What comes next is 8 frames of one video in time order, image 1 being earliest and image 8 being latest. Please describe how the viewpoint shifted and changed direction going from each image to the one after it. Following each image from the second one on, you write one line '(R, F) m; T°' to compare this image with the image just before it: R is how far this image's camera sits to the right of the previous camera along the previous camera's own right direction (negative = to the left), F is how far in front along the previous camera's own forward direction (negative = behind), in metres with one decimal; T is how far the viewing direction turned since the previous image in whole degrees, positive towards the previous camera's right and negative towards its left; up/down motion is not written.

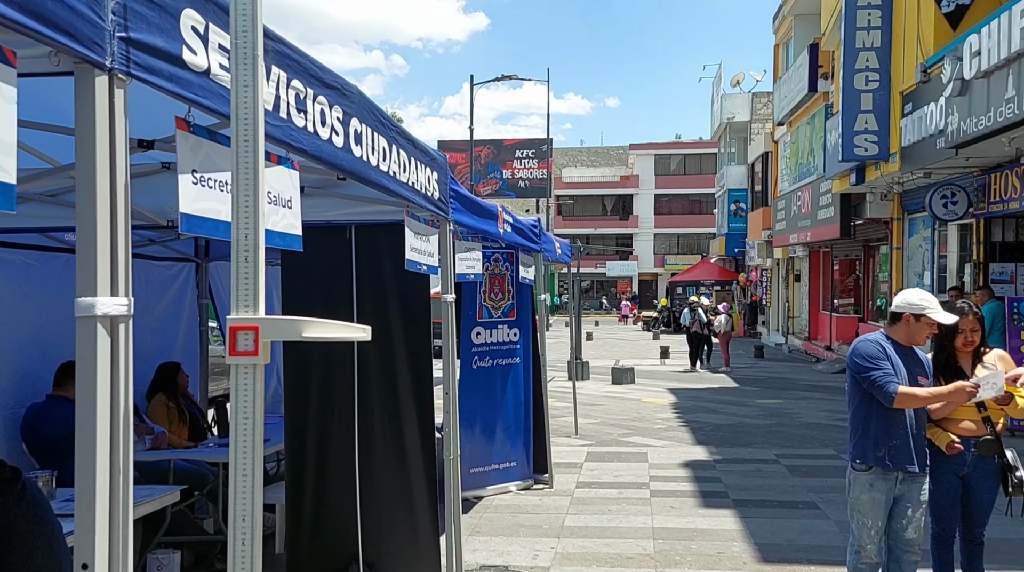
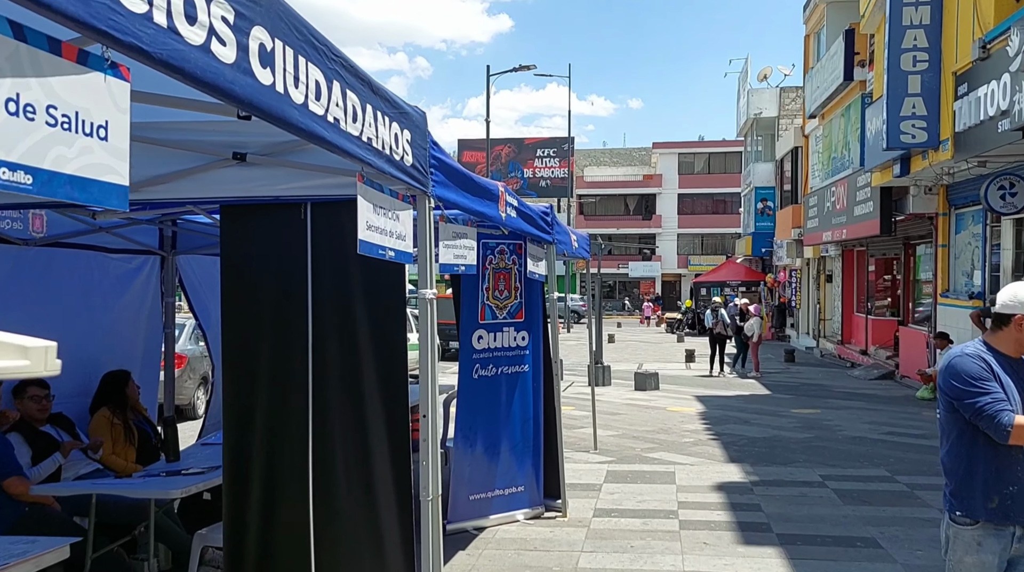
(+0.1, +1.0) m; -1°
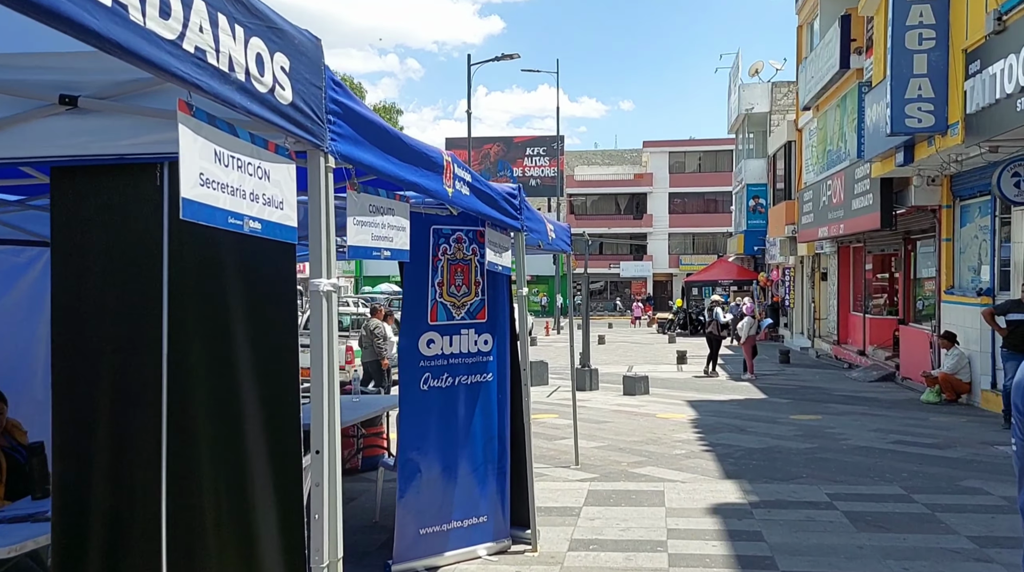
(+0.2, +0.9) m; +1°
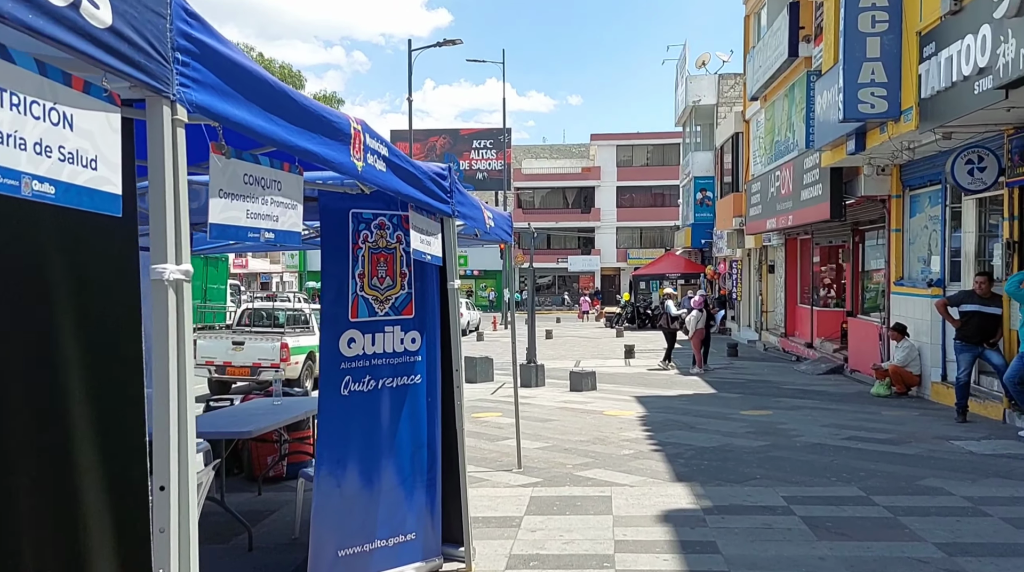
(+0.1, +0.6) m; +3°
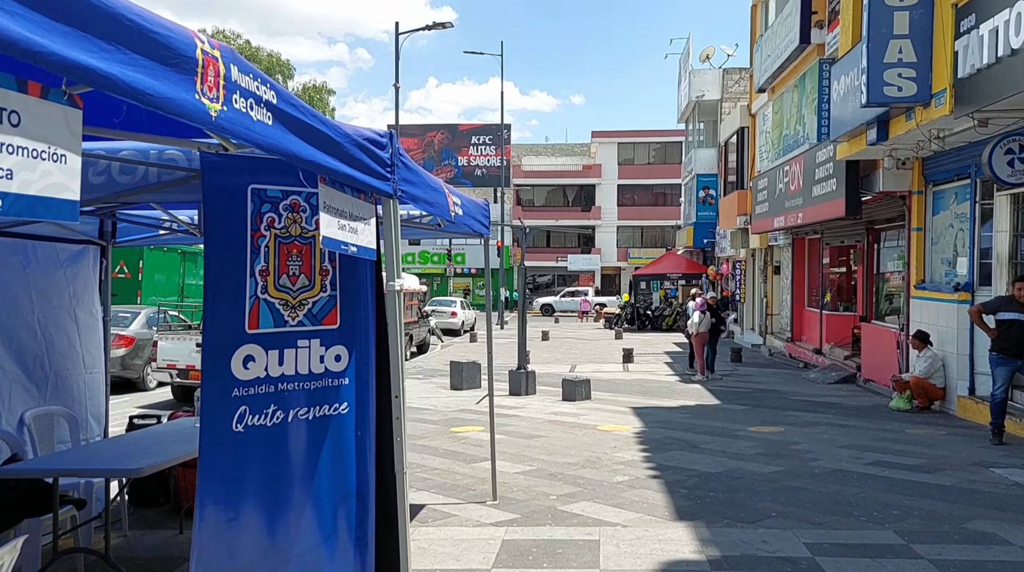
(+0.2, +1.1) m; 0°
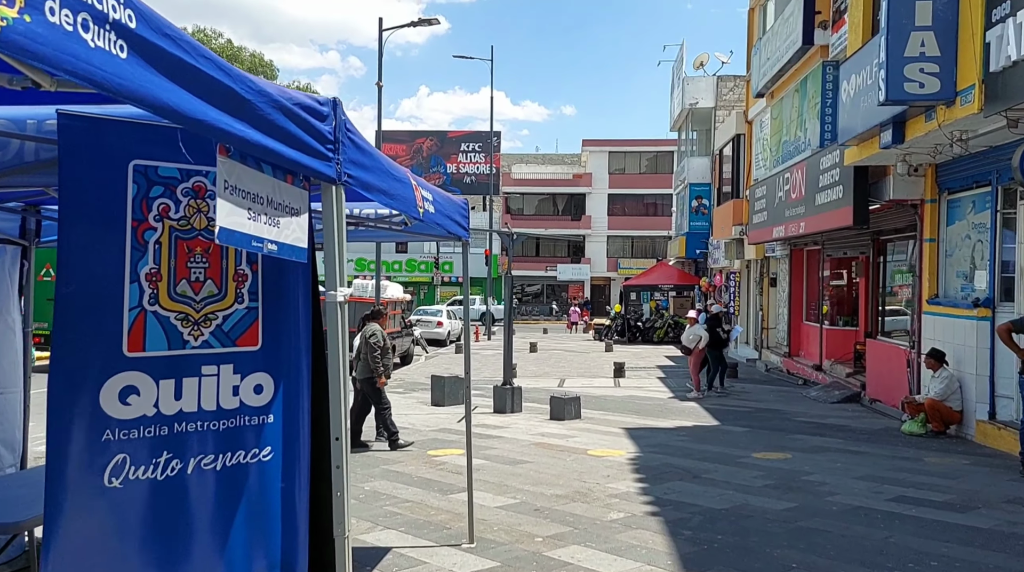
(+0.1, +0.9) m; +1°
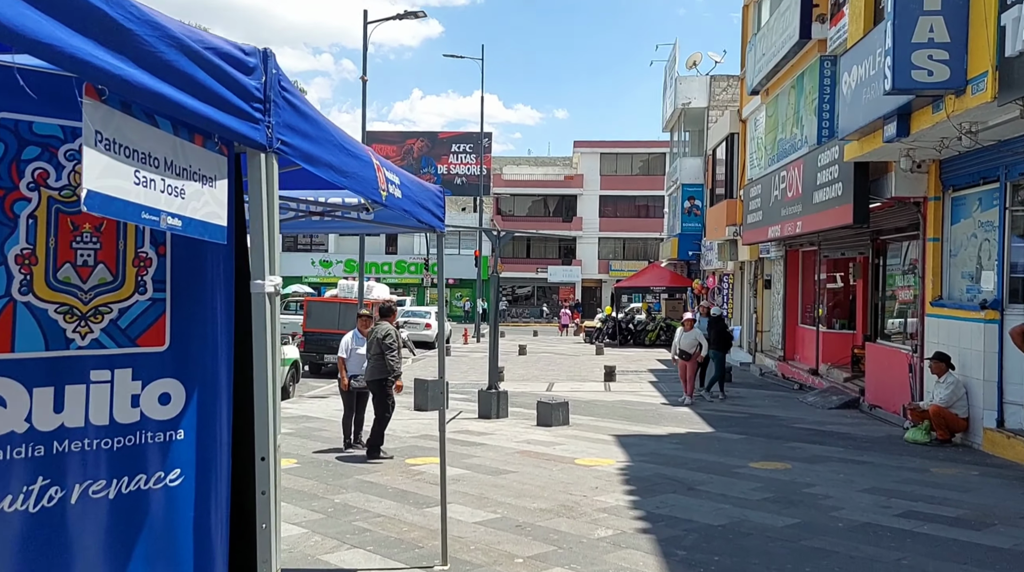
(+0.1, +0.6) m; +1°
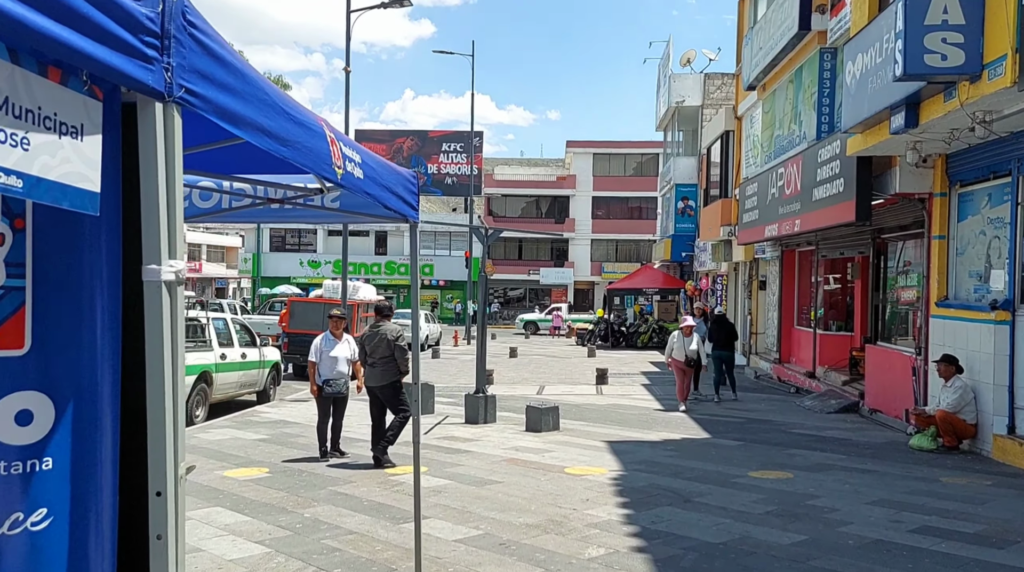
(+0.1, +0.5) m; 0°
